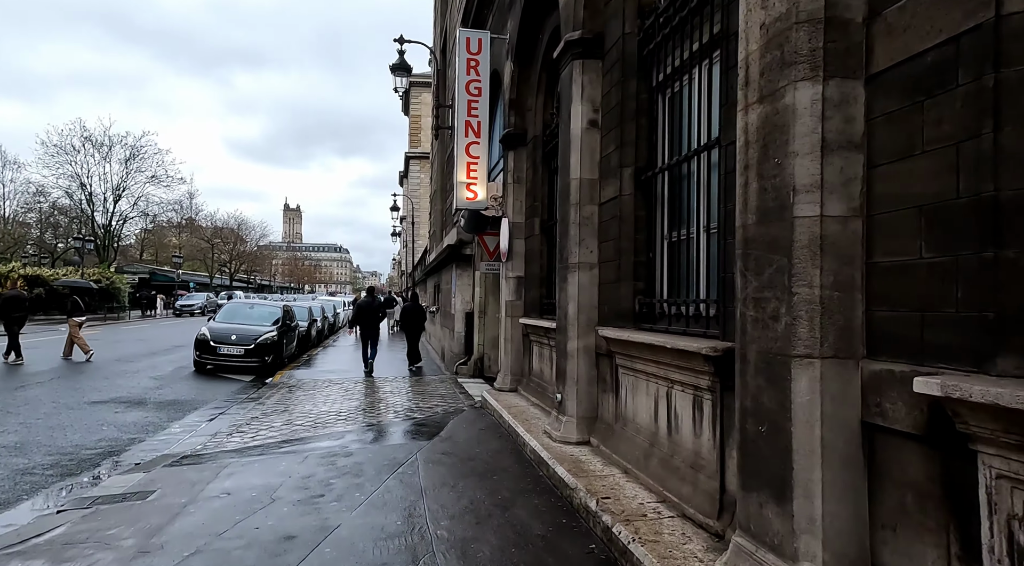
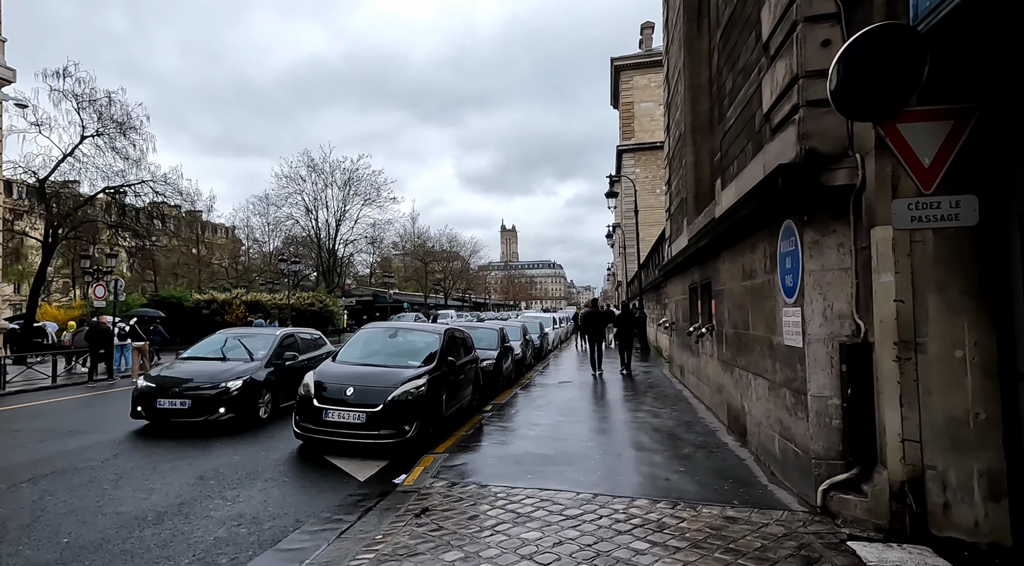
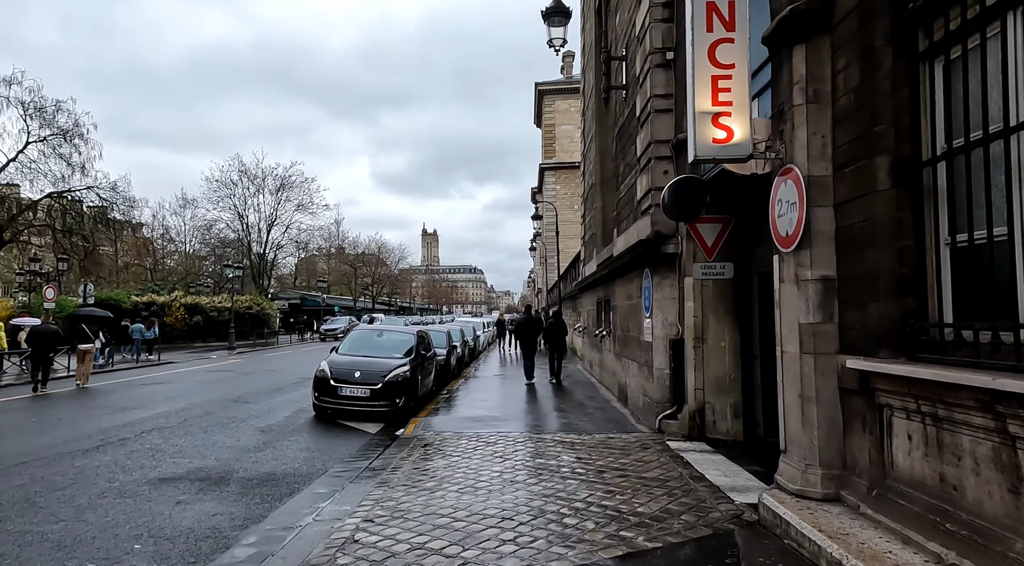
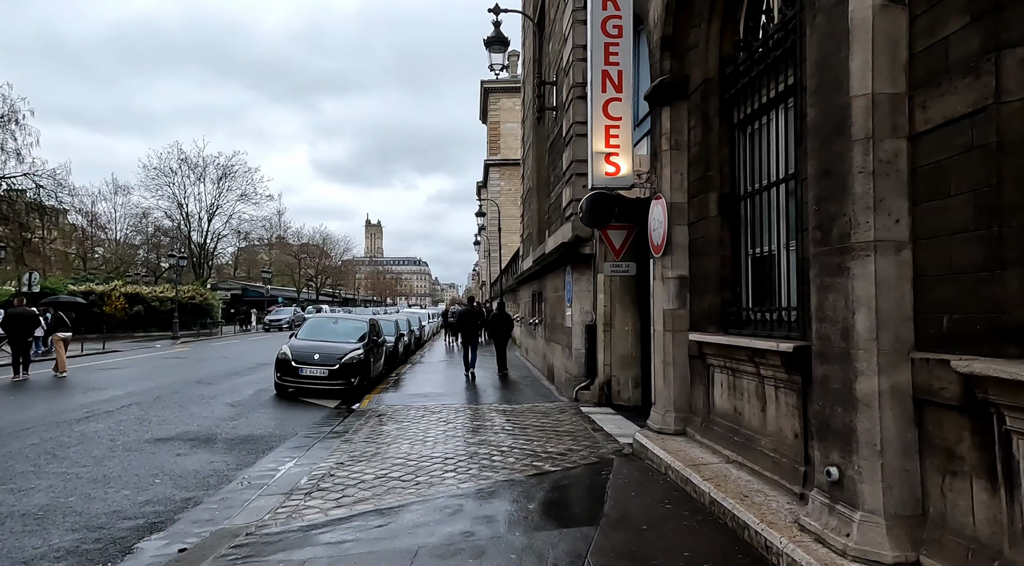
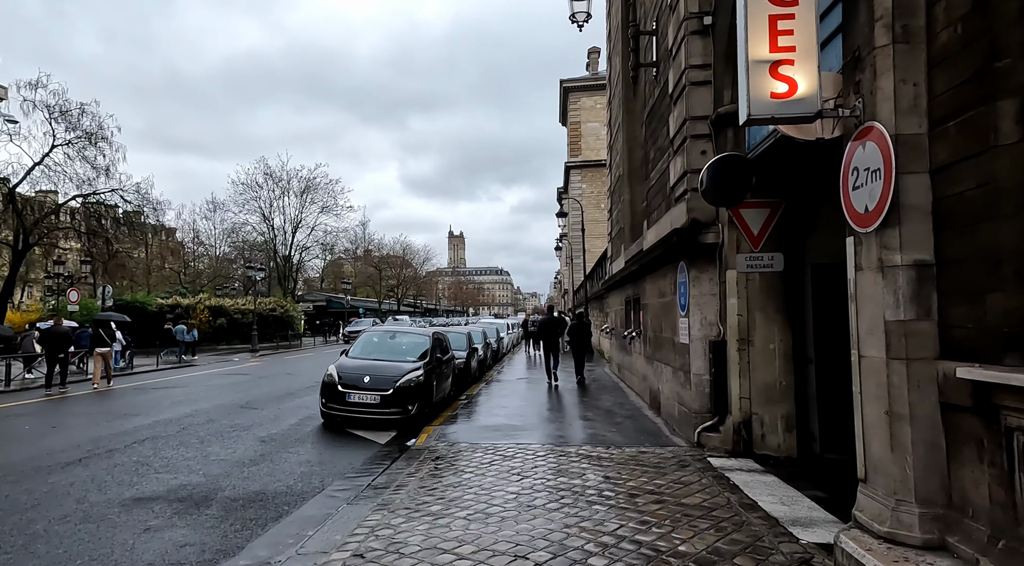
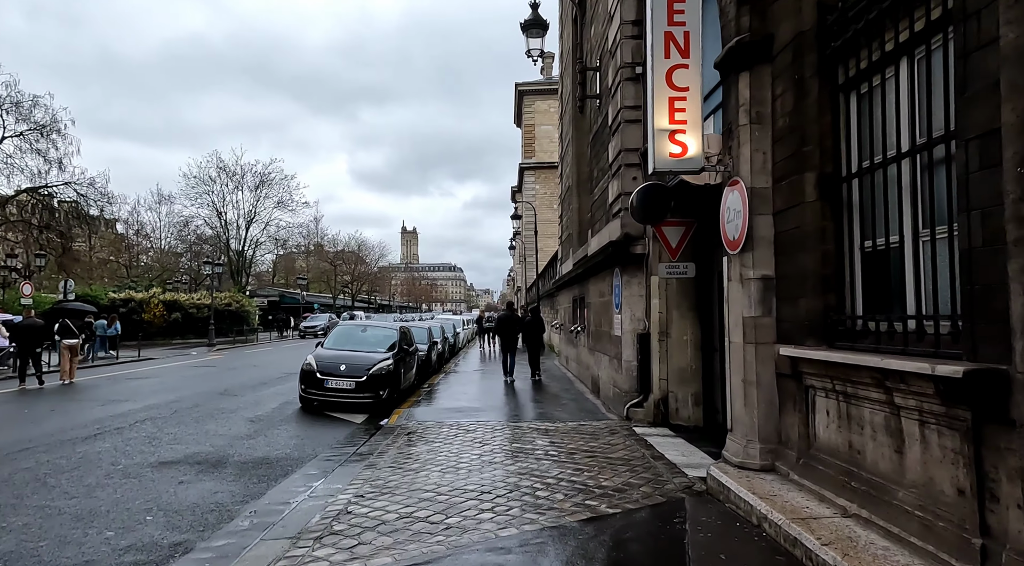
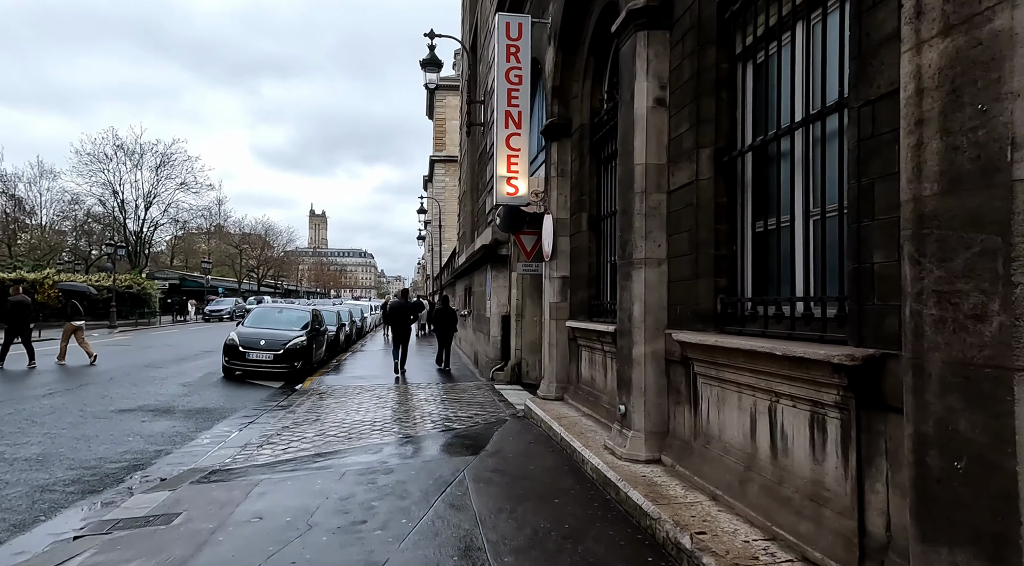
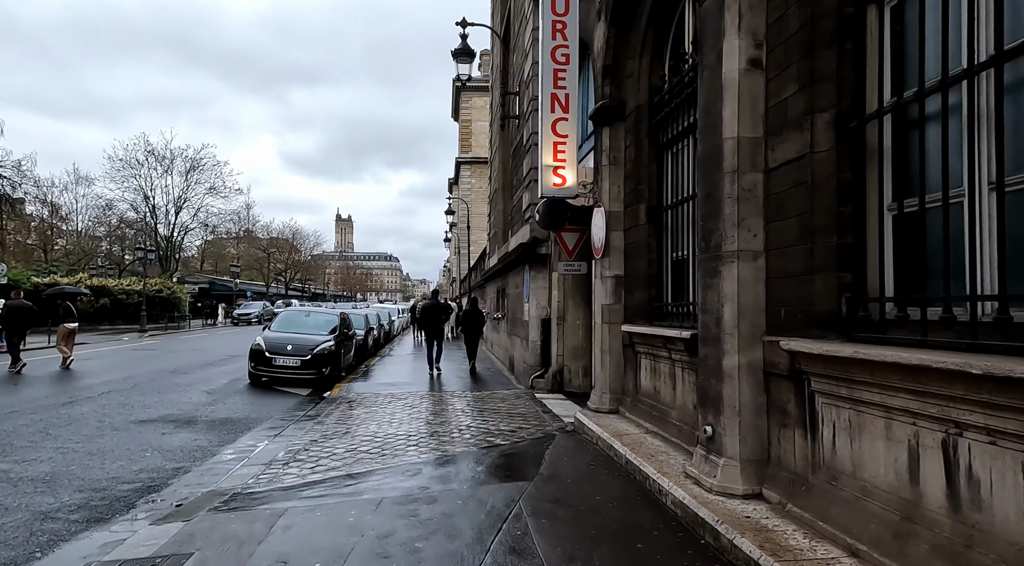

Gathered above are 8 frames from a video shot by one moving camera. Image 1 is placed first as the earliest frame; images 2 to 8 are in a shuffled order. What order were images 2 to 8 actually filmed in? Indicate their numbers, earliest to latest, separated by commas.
7, 8, 4, 6, 3, 5, 2
